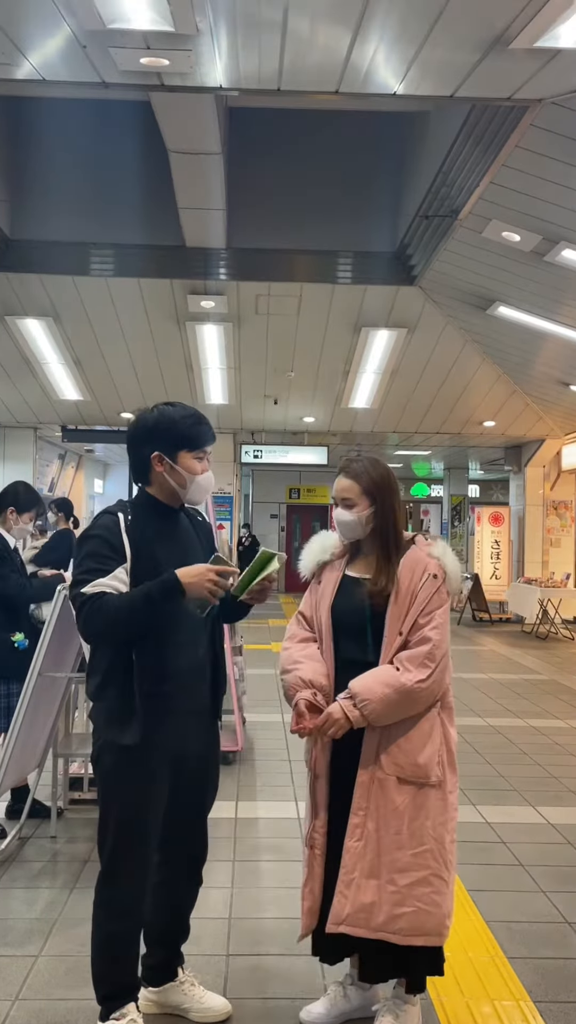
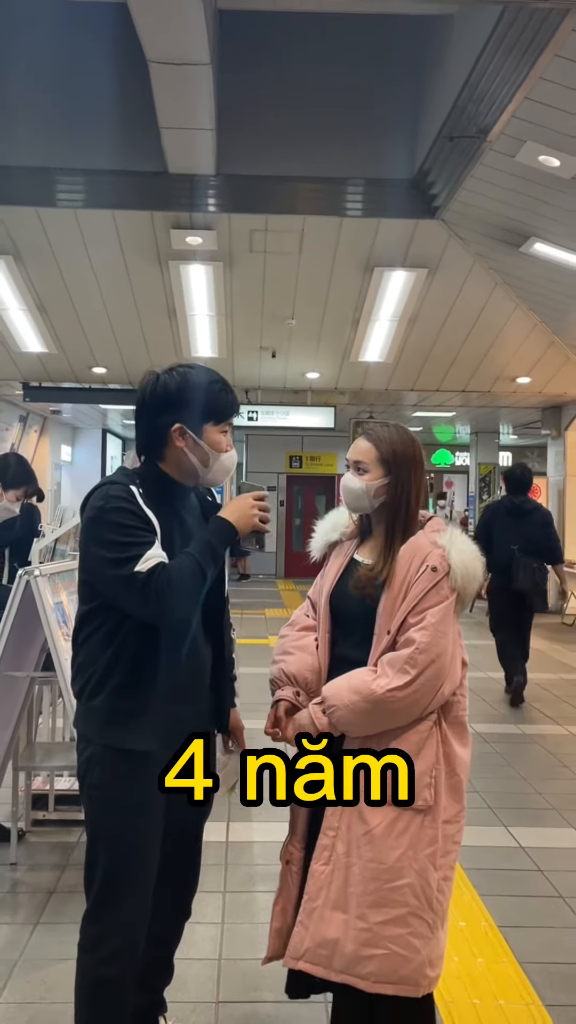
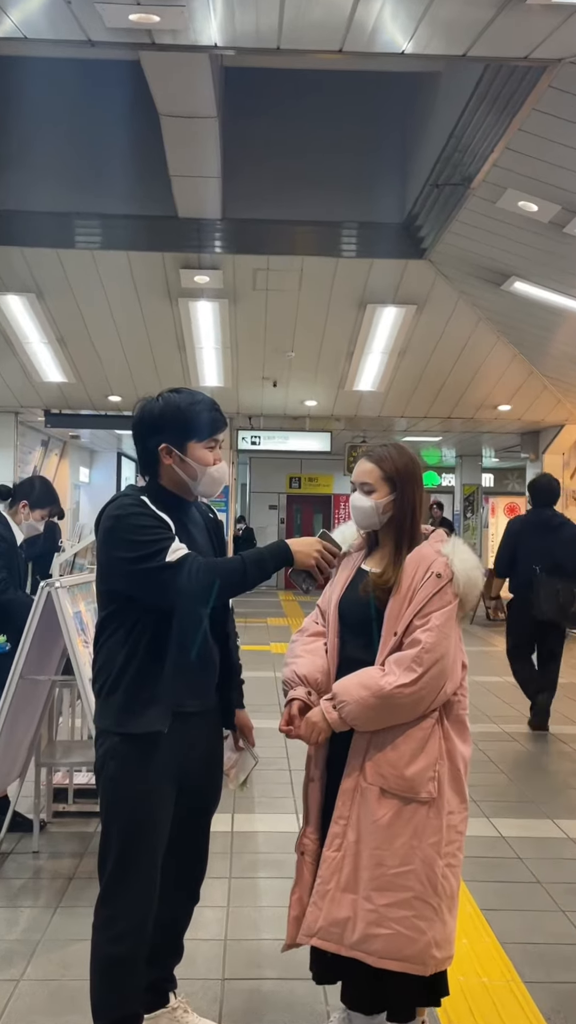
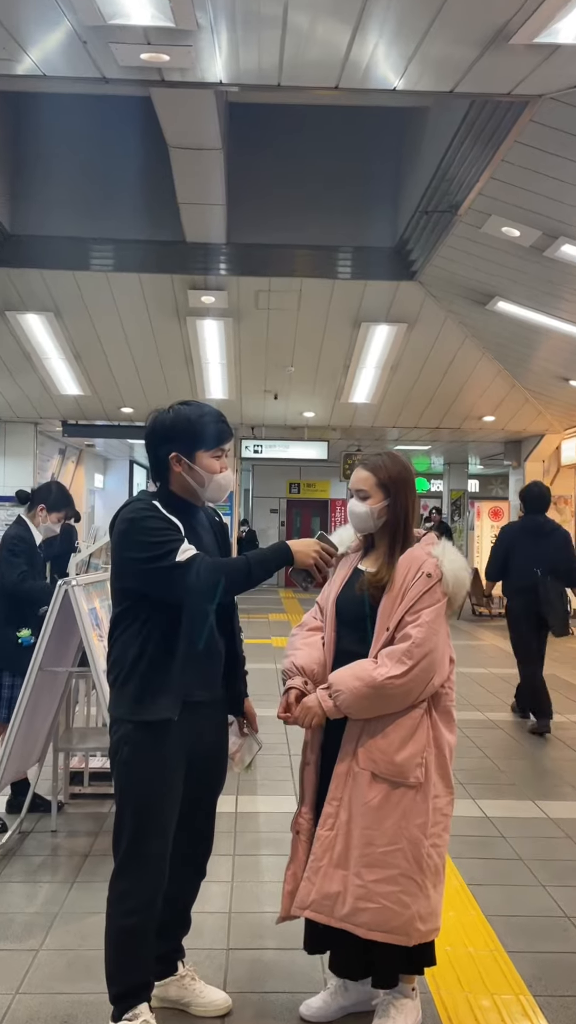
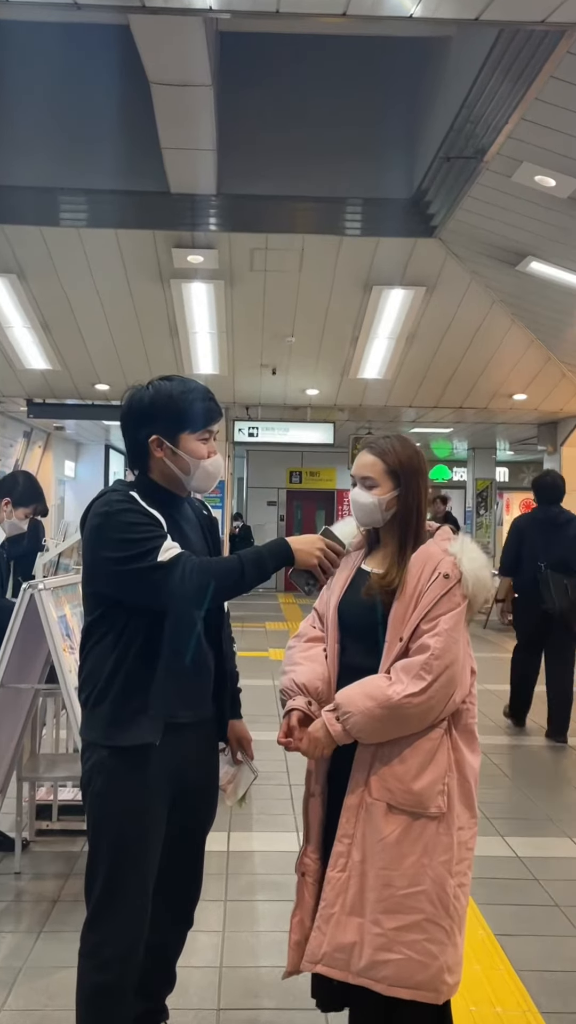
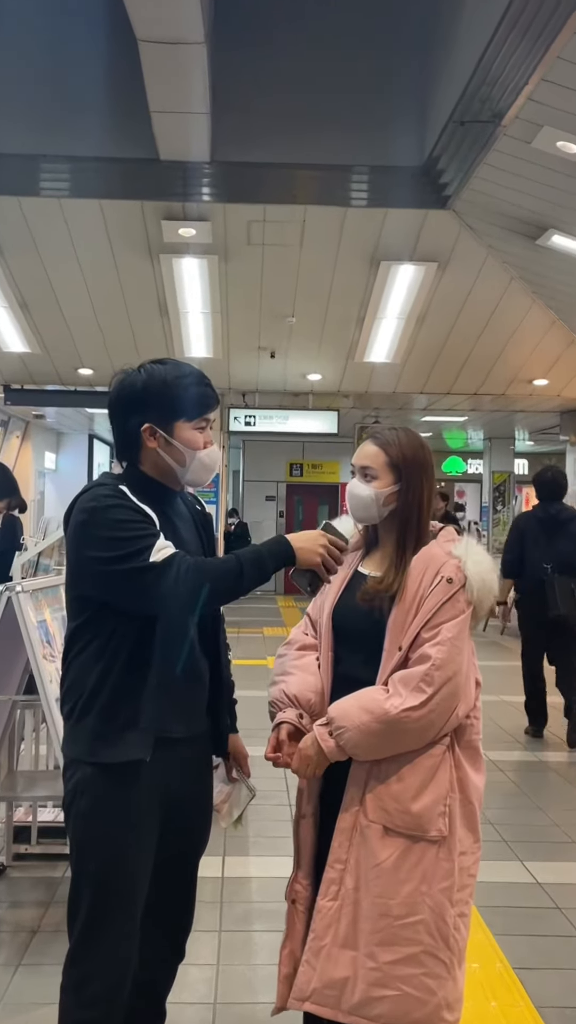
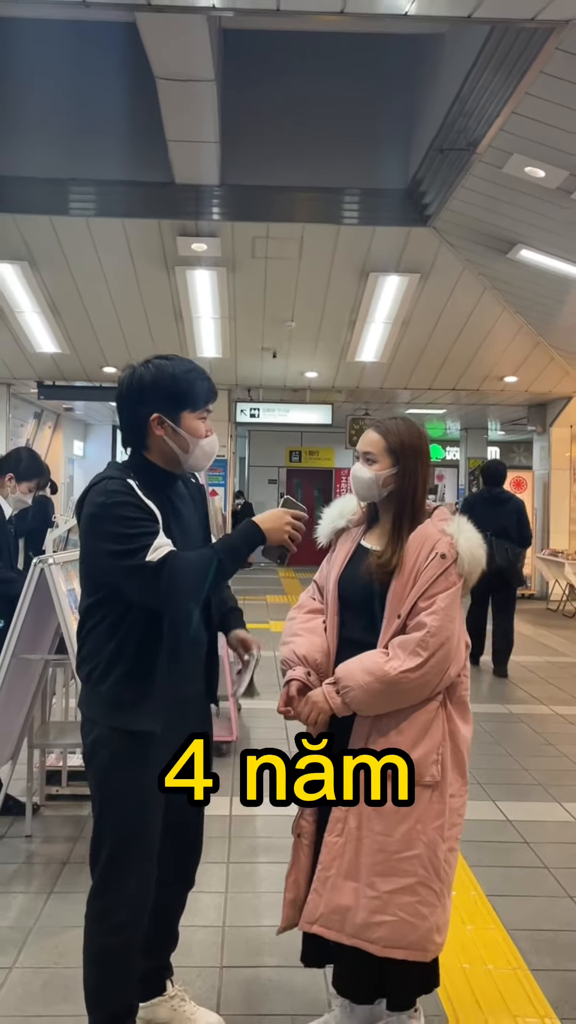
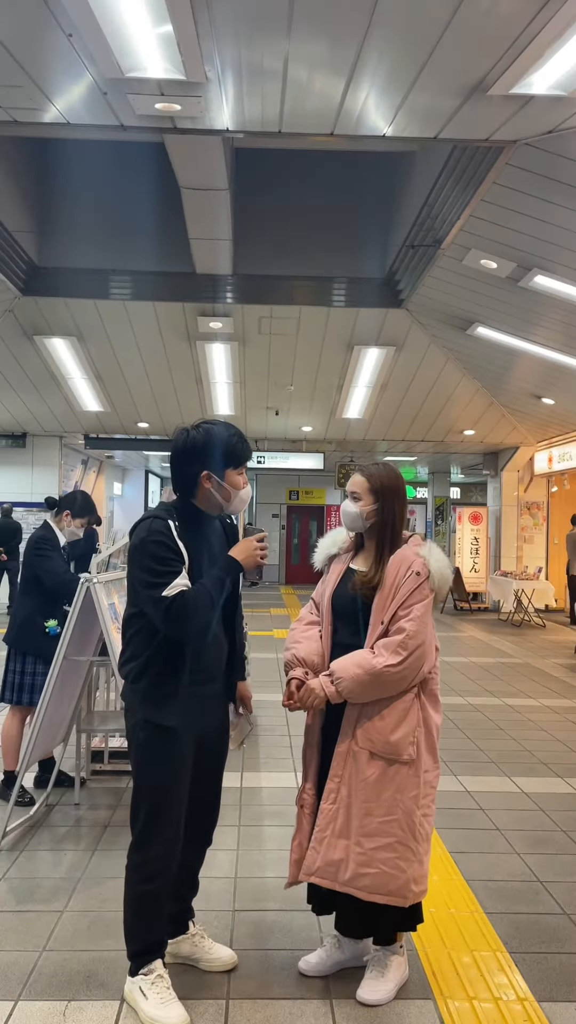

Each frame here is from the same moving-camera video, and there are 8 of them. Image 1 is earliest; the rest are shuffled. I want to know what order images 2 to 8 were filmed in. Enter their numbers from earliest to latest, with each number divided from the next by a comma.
8, 4, 3, 5, 6, 2, 7
